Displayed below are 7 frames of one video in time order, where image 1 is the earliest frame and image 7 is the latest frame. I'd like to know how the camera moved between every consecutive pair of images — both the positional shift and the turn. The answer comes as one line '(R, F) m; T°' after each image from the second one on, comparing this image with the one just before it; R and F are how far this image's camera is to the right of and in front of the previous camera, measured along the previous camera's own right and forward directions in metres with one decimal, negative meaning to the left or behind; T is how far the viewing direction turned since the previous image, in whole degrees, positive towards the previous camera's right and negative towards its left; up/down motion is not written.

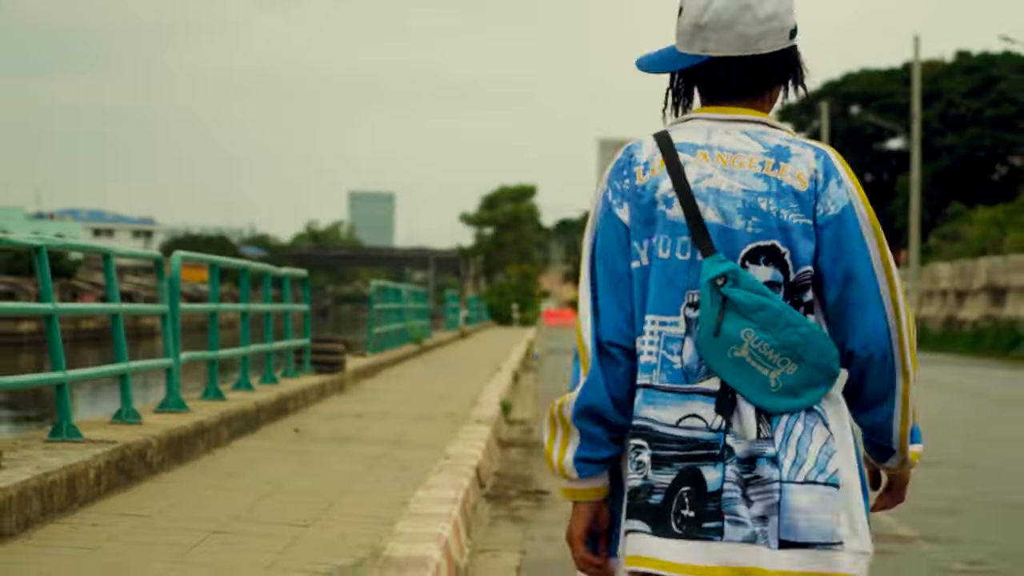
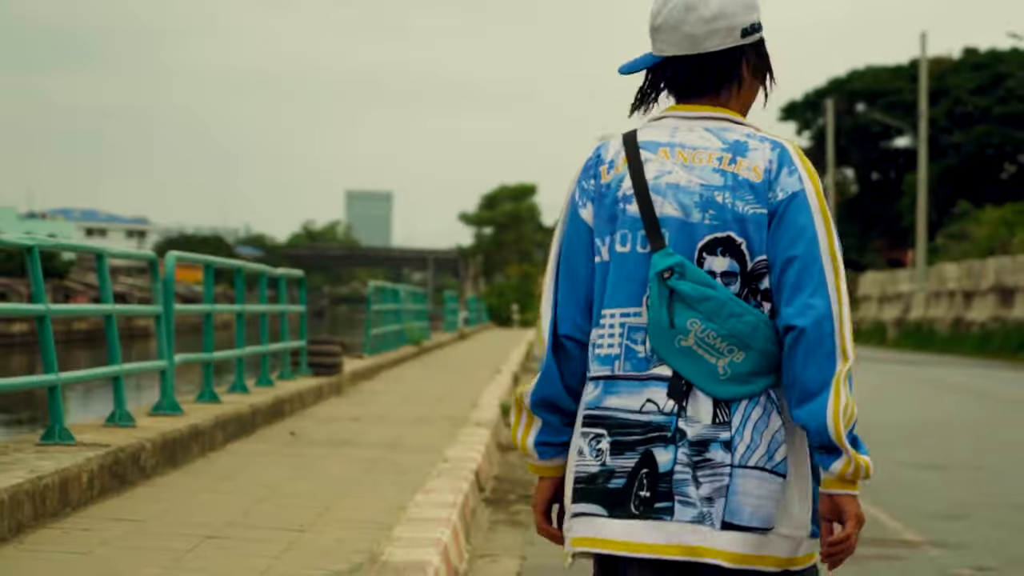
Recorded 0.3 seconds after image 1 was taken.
(0.0, +0.2) m; 0°
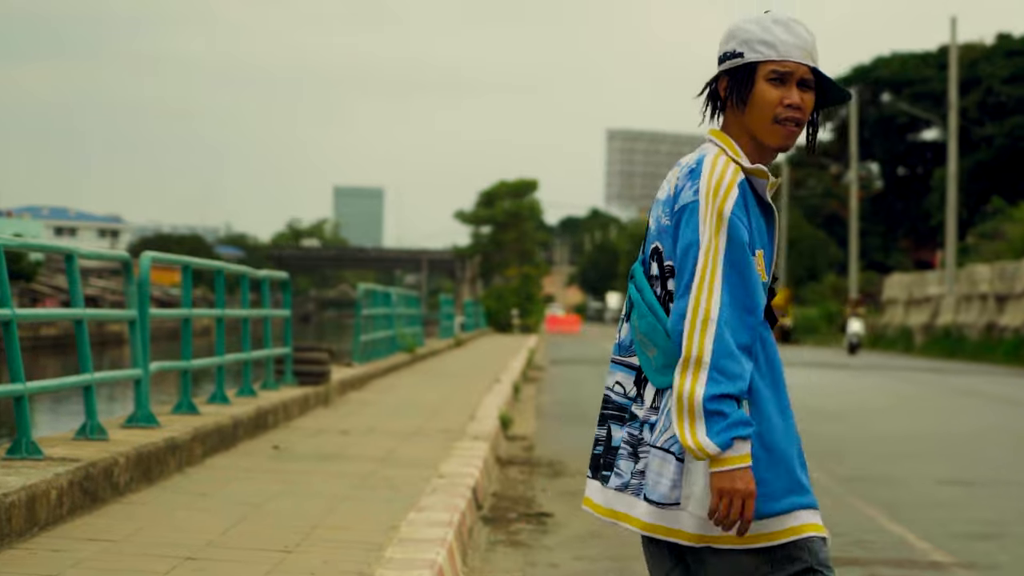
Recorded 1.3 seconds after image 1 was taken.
(0.0, +0.6) m; 0°
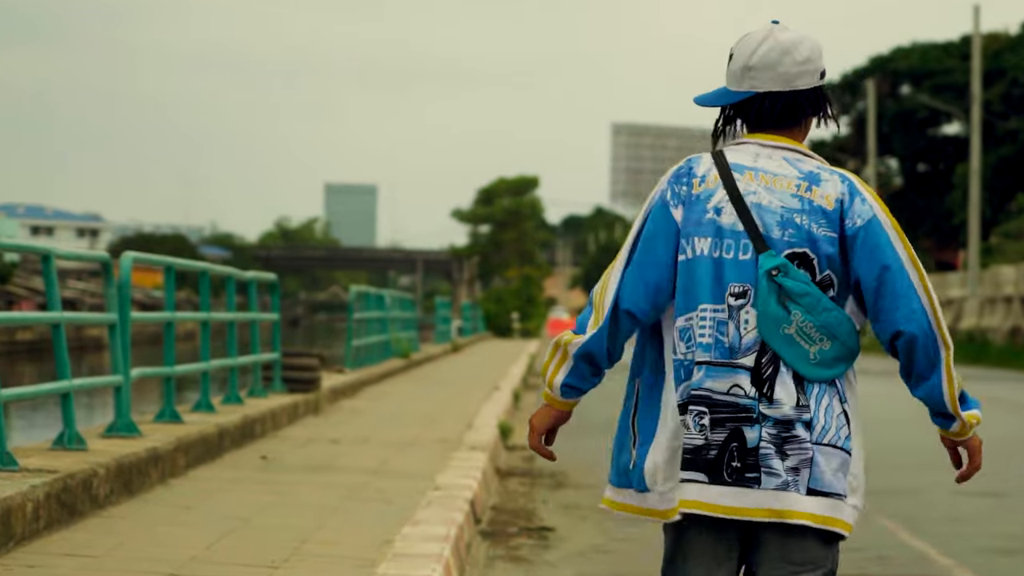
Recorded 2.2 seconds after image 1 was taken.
(0.0, +0.4) m; 0°
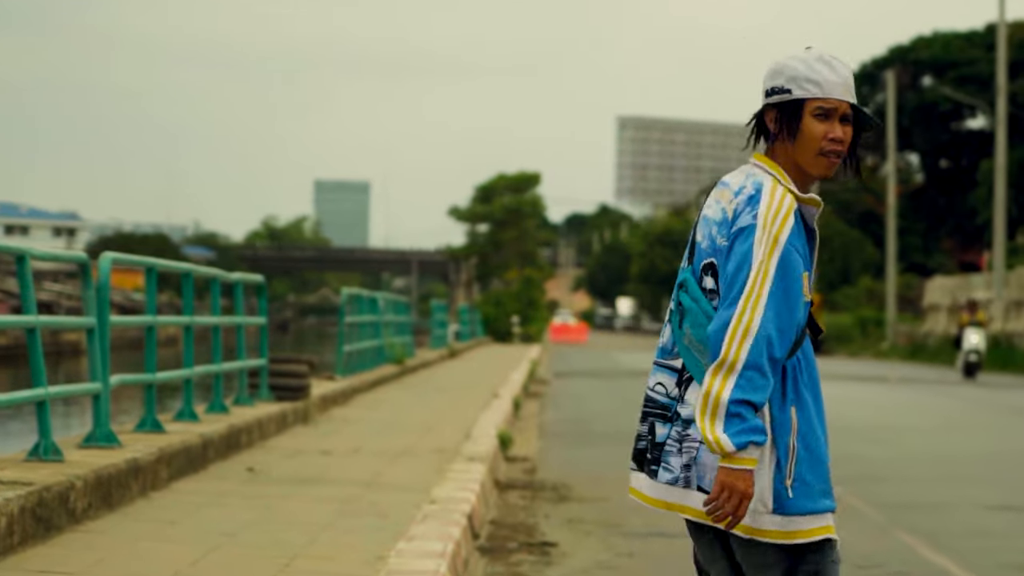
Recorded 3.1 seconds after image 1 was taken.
(0.0, +0.4) m; 0°
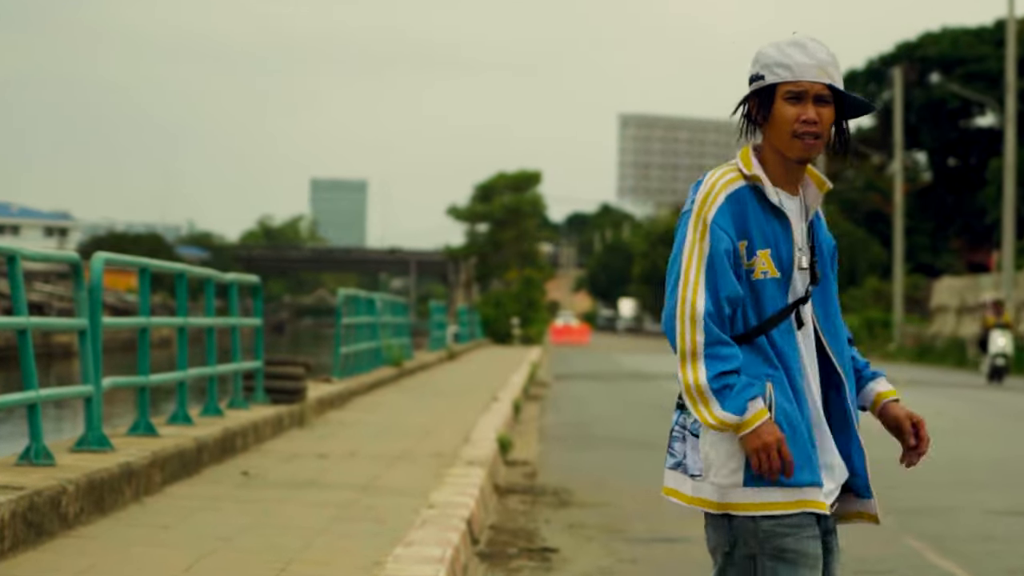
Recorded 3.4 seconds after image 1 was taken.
(0.0, +0.1) m; 0°
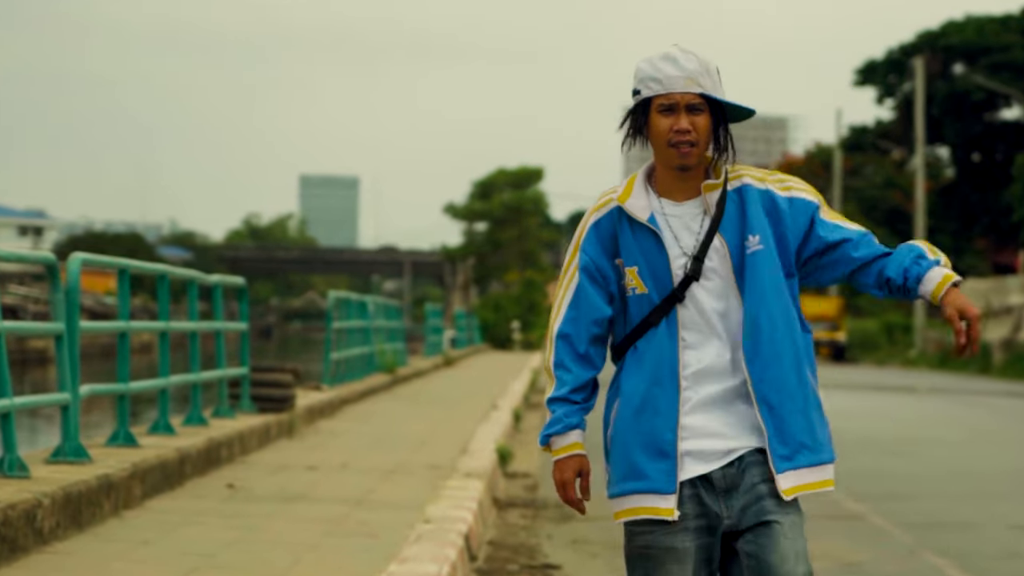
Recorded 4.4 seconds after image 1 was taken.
(0.0, +0.4) m; 0°
